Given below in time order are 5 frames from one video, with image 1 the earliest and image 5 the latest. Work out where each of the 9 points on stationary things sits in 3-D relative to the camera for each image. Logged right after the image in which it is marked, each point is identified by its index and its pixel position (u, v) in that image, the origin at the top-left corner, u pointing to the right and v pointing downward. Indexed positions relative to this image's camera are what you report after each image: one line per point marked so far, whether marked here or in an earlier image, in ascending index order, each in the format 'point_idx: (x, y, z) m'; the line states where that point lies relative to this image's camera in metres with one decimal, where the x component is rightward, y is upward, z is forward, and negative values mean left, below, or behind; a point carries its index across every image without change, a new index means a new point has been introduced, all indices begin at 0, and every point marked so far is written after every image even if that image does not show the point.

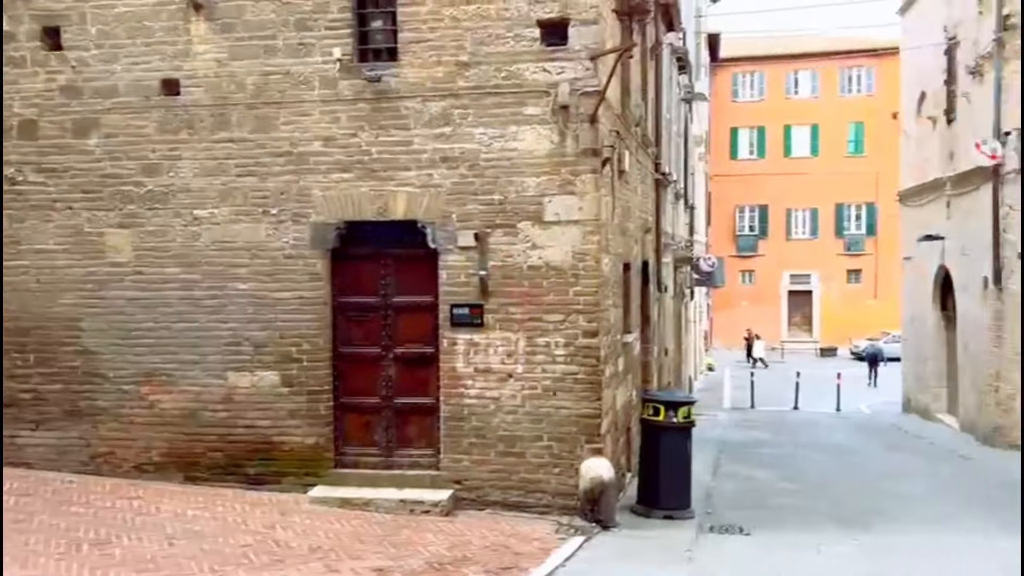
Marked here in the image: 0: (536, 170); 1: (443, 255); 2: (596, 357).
0: (+0.2, +1.2, +9.3) m
1: (-0.7, +0.4, +9.5) m
2: (+0.9, -0.7, +9.2) m
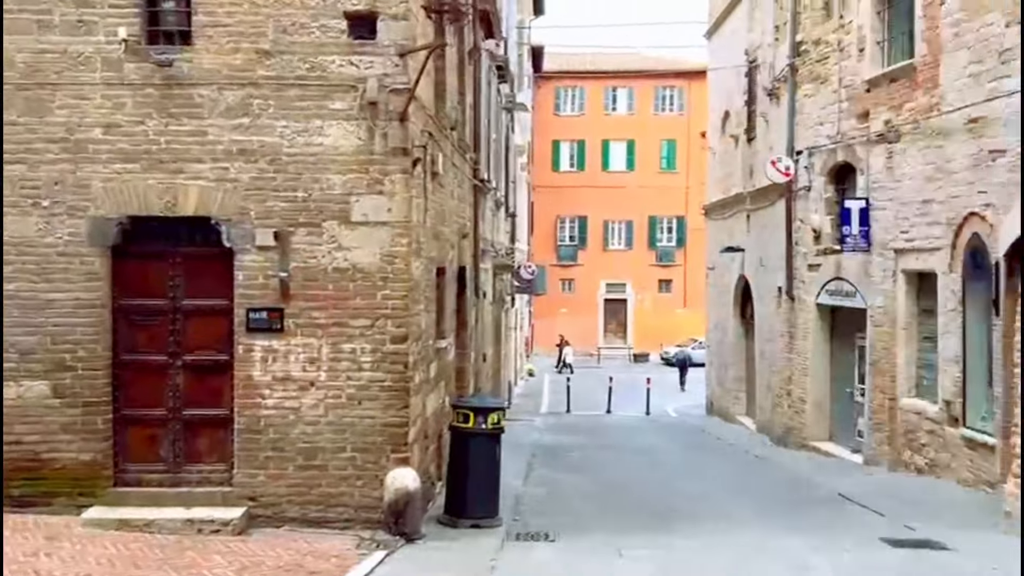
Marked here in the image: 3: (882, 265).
0: (-1.7, +1.2, +8.9) m
1: (-2.7, +0.3, +8.9) m
2: (-1.1, -0.8, +8.9) m
3: (+5.9, +0.3, +14.5) m
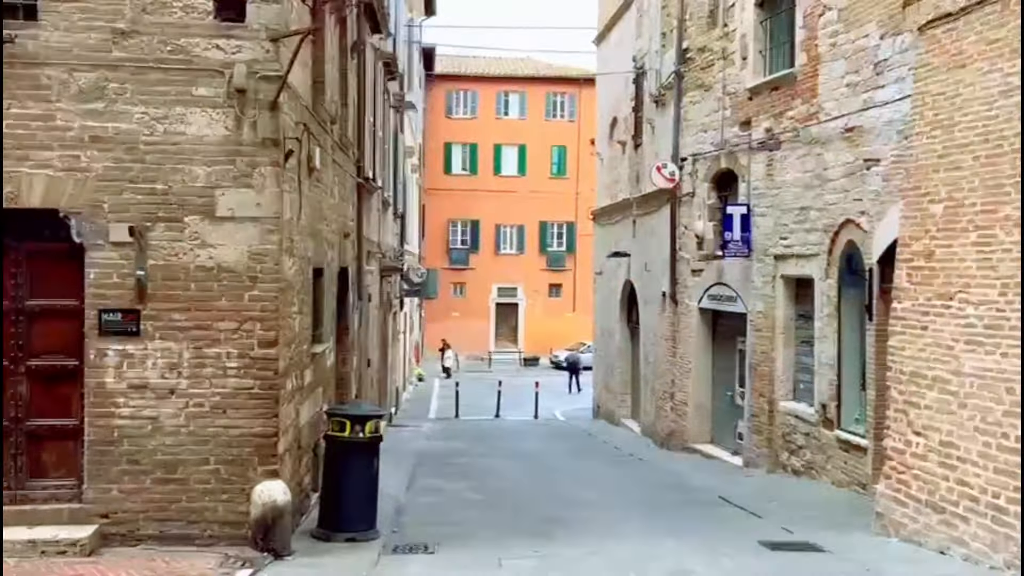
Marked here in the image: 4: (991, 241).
0: (-2.8, +1.2, +8.2) m
1: (-3.8, +0.3, +8.1) m
2: (-2.2, -0.8, +8.4) m
3: (+4.1, +0.3, +14.7) m
4: (+4.4, +0.4, +8.3) m
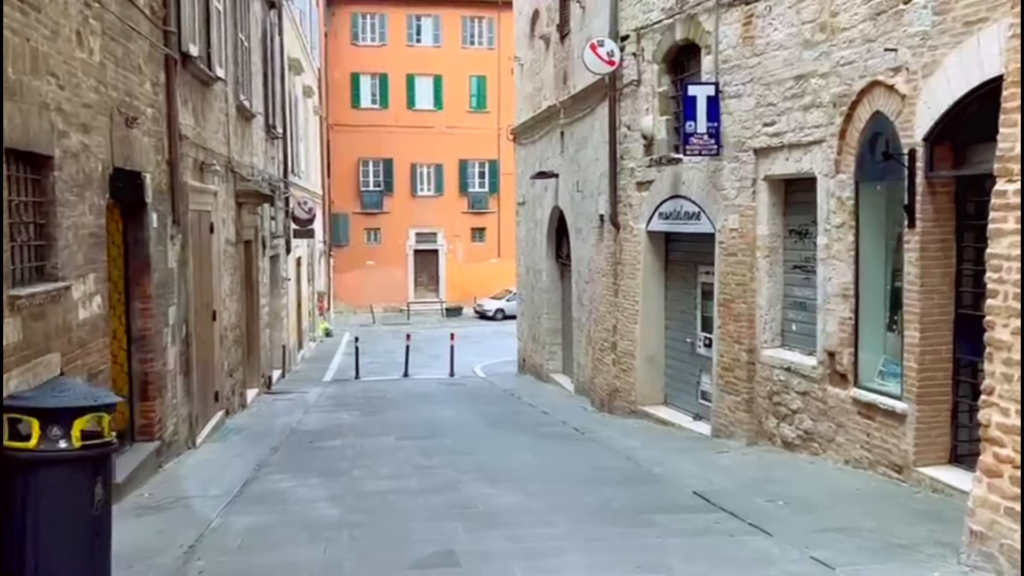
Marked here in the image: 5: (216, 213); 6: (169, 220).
0: (-3.7, +1.7, +3.8) m
1: (-4.6, +0.9, +3.6) m
2: (-3.1, -0.2, +4.0) m
3: (+2.7, +1.4, +10.8) m
4: (+3.5, +1.2, +4.4) m
5: (-4.4, +1.1, +13.4) m
6: (-3.9, +0.8, +10.3) m
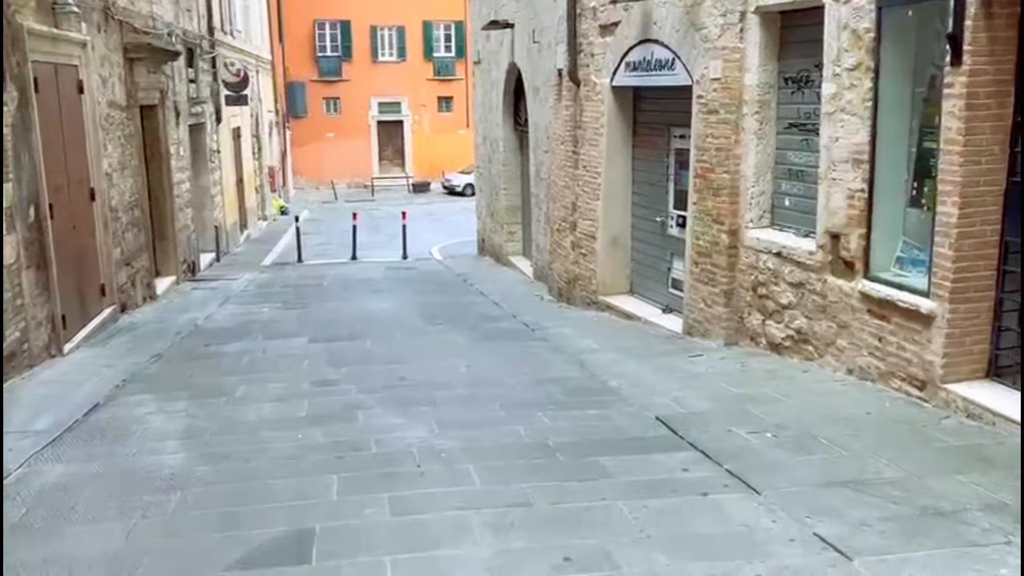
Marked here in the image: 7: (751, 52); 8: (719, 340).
0: (-4.2, +2.0, +1.3) m
1: (-5.2, +1.1, +1.3) m
2: (-3.6, +0.1, +1.9) m
3: (+1.9, +2.6, +8.5) m
4: (+2.9, +1.6, +2.2) m
5: (-5.2, +2.7, +11.0) m
6: (-4.6, +1.9, +7.9) m
7: (+2.2, +2.2, +8.2) m
8: (+2.1, -0.5, +9.0) m
